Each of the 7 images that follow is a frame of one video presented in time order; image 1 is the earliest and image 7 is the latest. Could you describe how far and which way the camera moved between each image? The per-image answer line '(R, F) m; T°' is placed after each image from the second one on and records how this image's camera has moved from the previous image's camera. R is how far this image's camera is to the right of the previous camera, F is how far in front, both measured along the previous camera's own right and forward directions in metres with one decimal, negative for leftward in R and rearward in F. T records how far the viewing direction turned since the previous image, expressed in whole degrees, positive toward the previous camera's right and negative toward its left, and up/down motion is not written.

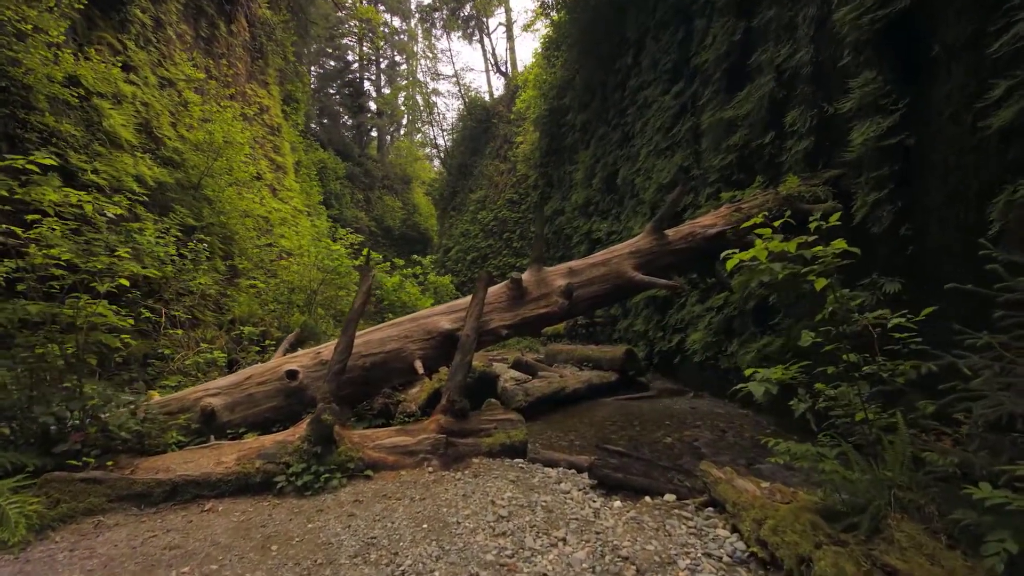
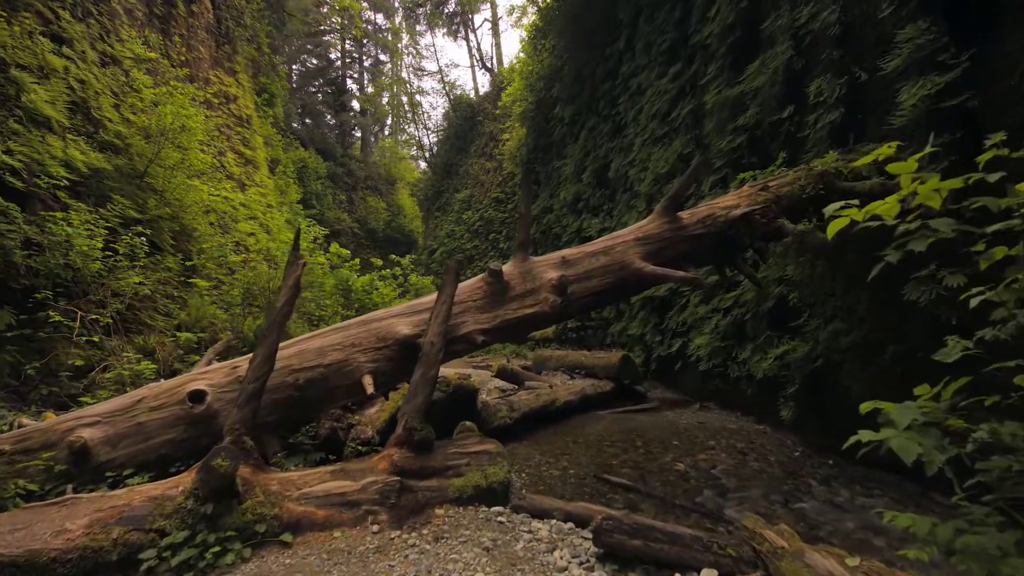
(+0.1, +0.8) m; +1°
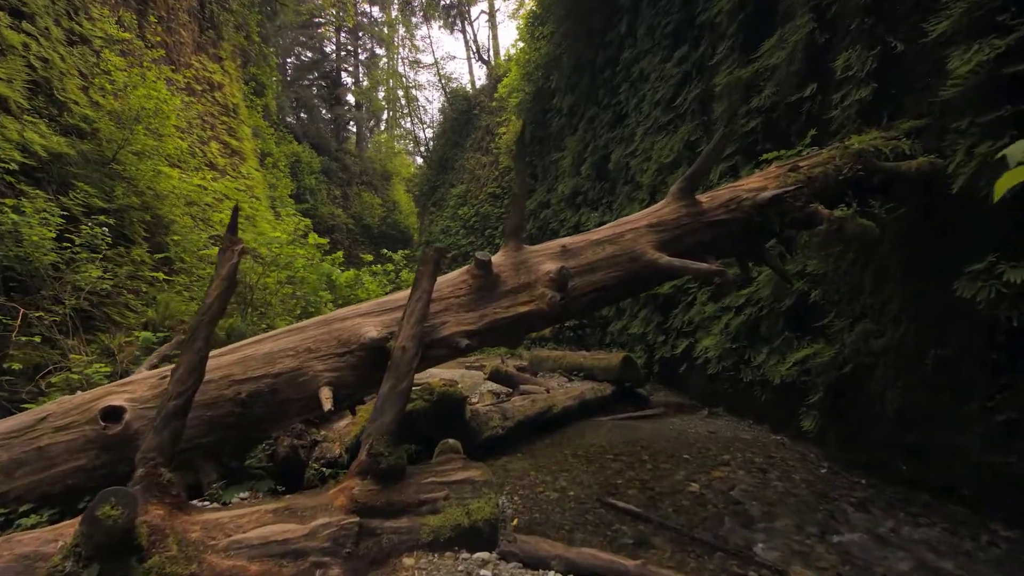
(0.0, +0.5) m; 0°
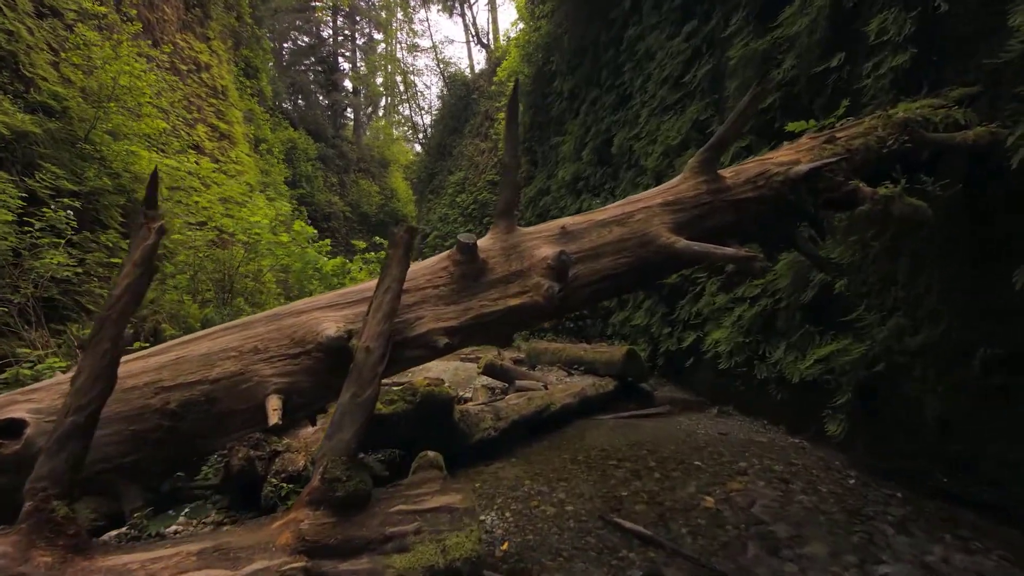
(0.0, +0.4) m; 0°
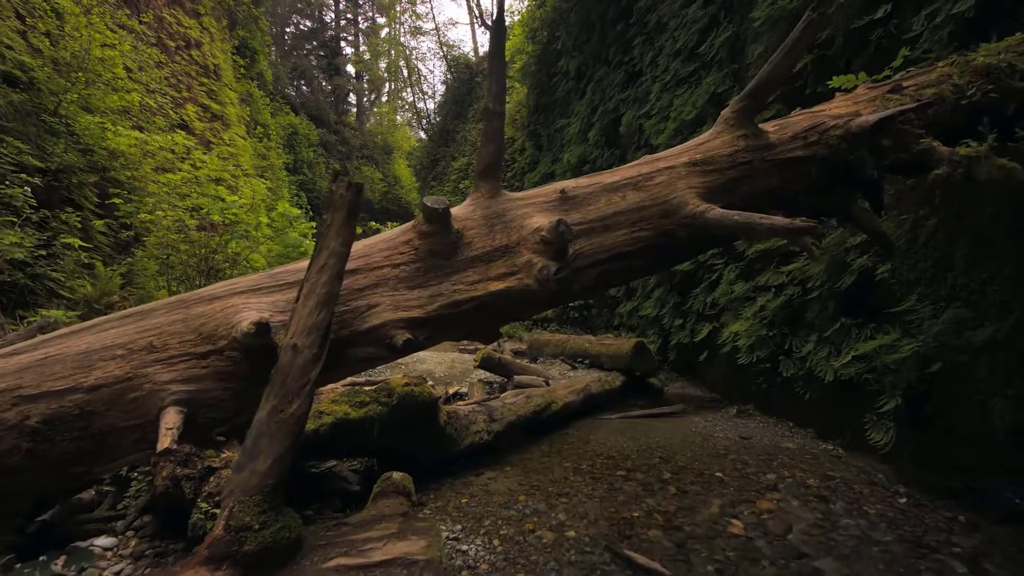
(+0.1, +0.5) m; -1°
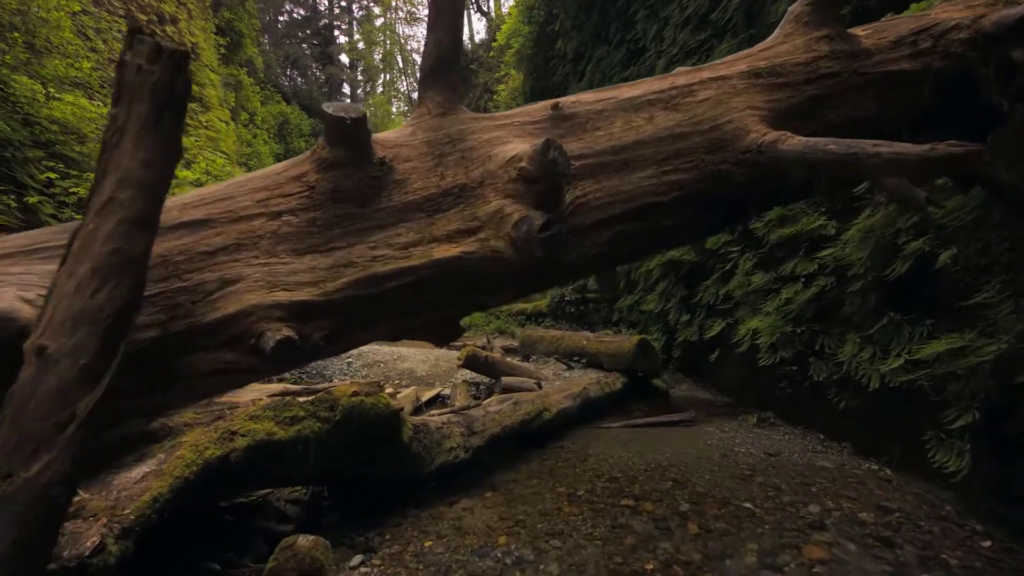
(+0.1, +0.7) m; 0°
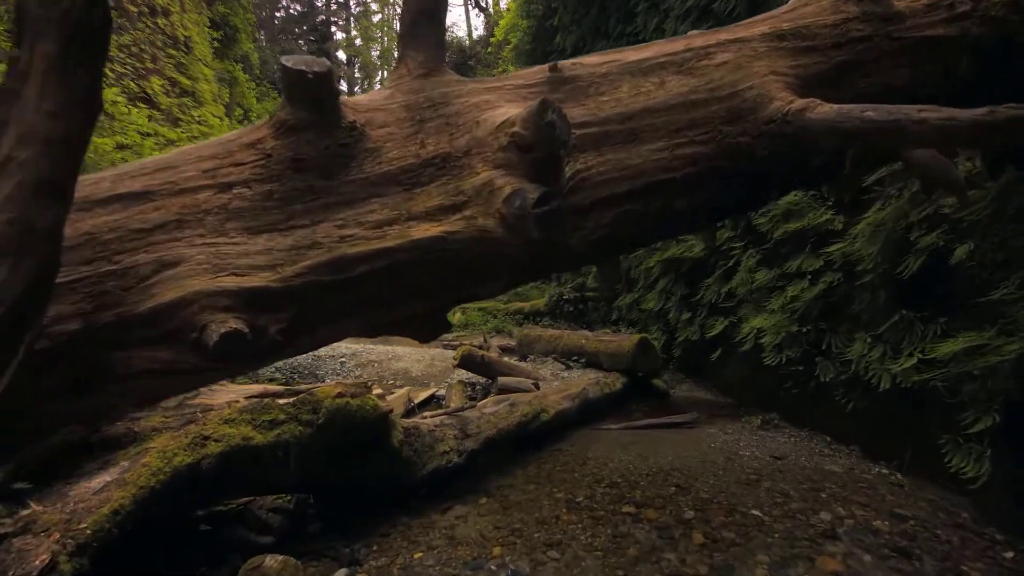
(0.0, +0.1) m; 0°
